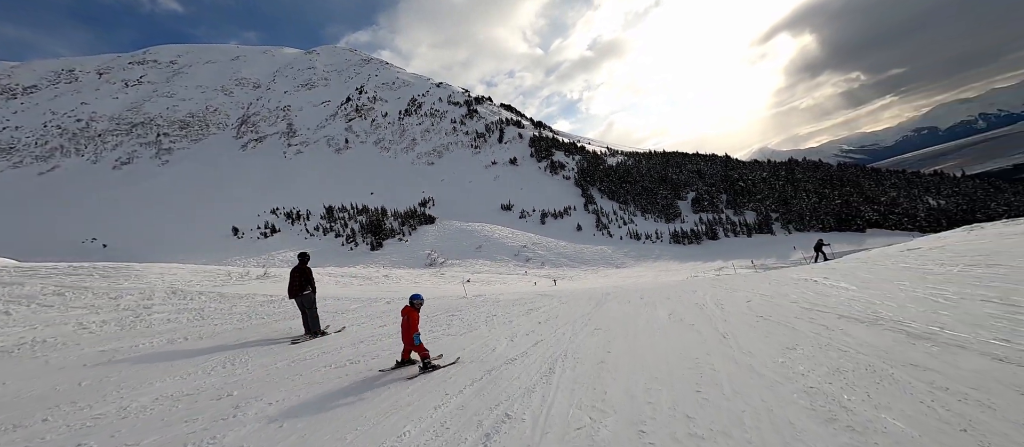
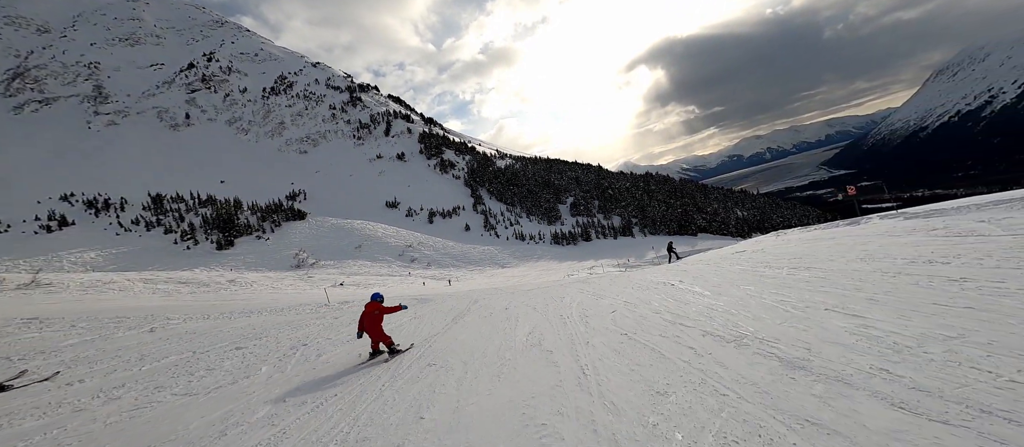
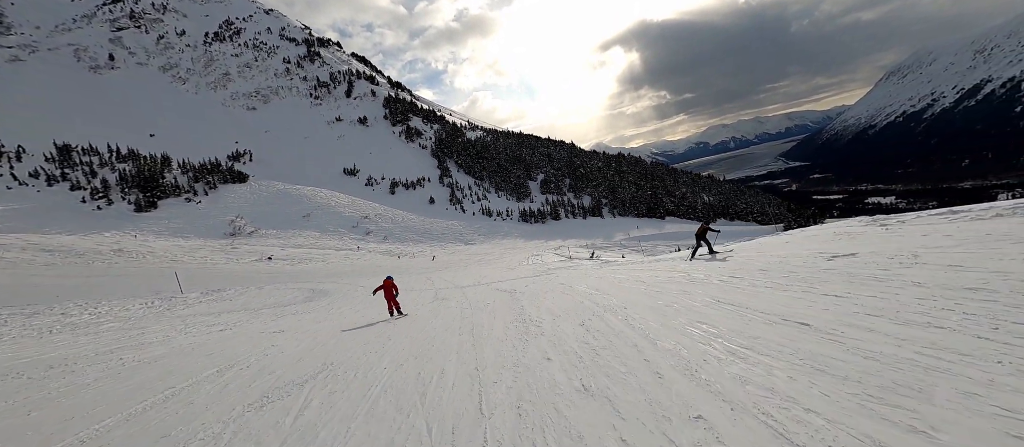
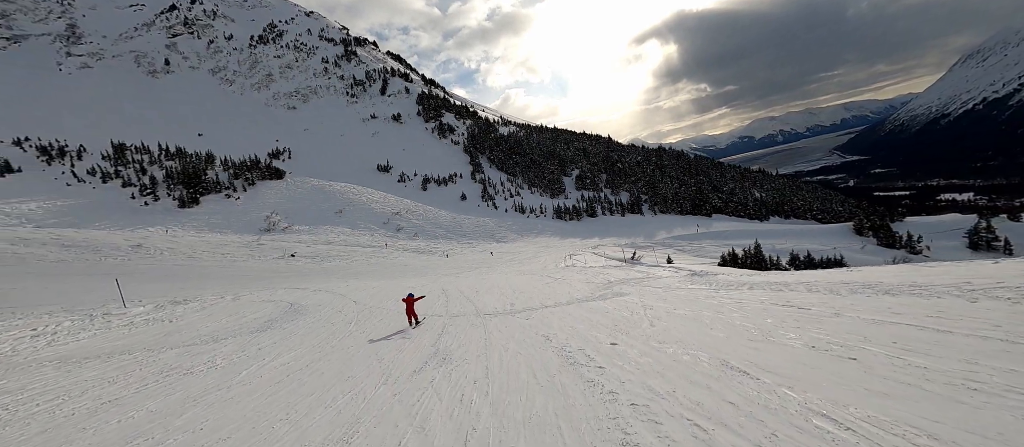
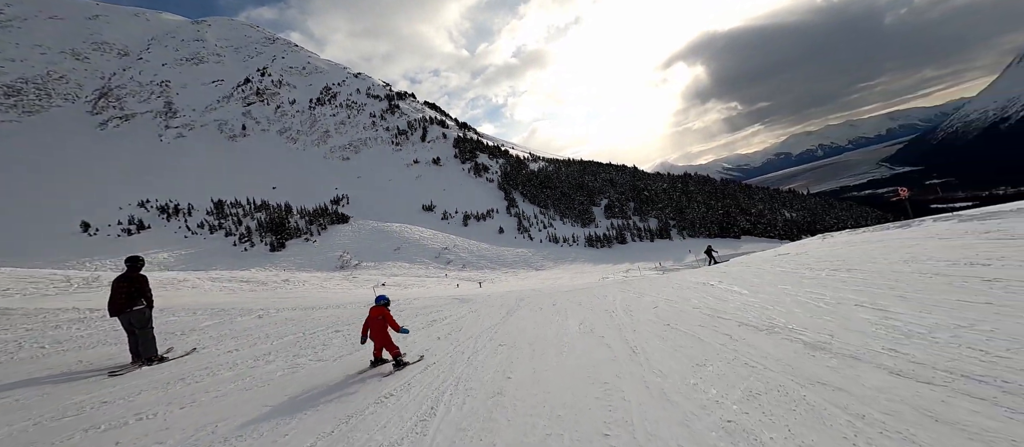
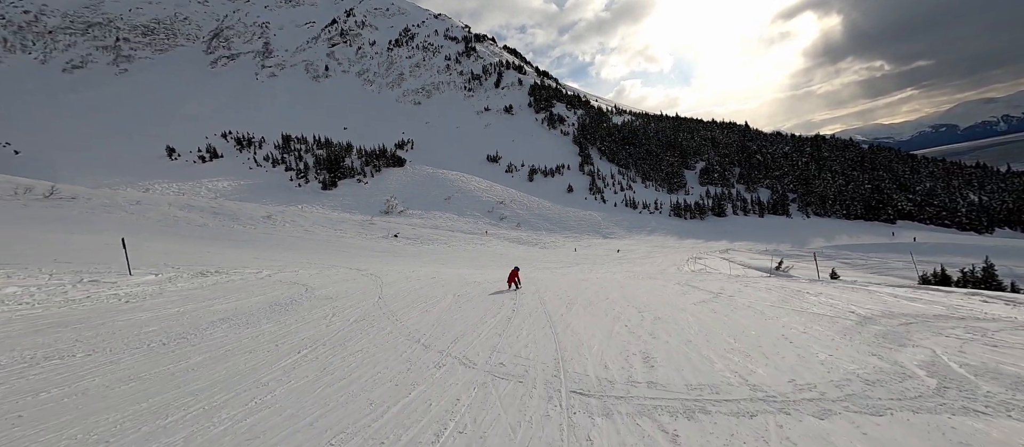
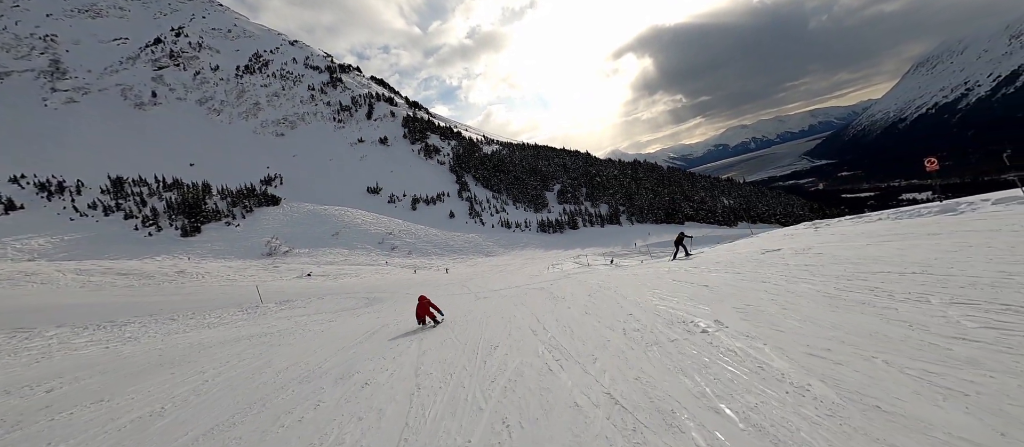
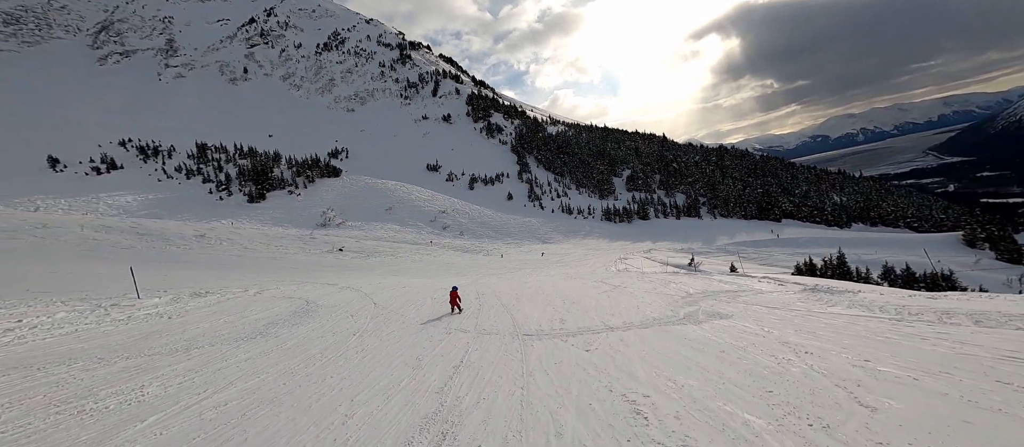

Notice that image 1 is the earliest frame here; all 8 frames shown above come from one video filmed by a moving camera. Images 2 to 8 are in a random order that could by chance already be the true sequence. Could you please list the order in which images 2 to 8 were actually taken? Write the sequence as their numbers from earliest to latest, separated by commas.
5, 2, 7, 3, 4, 8, 6
